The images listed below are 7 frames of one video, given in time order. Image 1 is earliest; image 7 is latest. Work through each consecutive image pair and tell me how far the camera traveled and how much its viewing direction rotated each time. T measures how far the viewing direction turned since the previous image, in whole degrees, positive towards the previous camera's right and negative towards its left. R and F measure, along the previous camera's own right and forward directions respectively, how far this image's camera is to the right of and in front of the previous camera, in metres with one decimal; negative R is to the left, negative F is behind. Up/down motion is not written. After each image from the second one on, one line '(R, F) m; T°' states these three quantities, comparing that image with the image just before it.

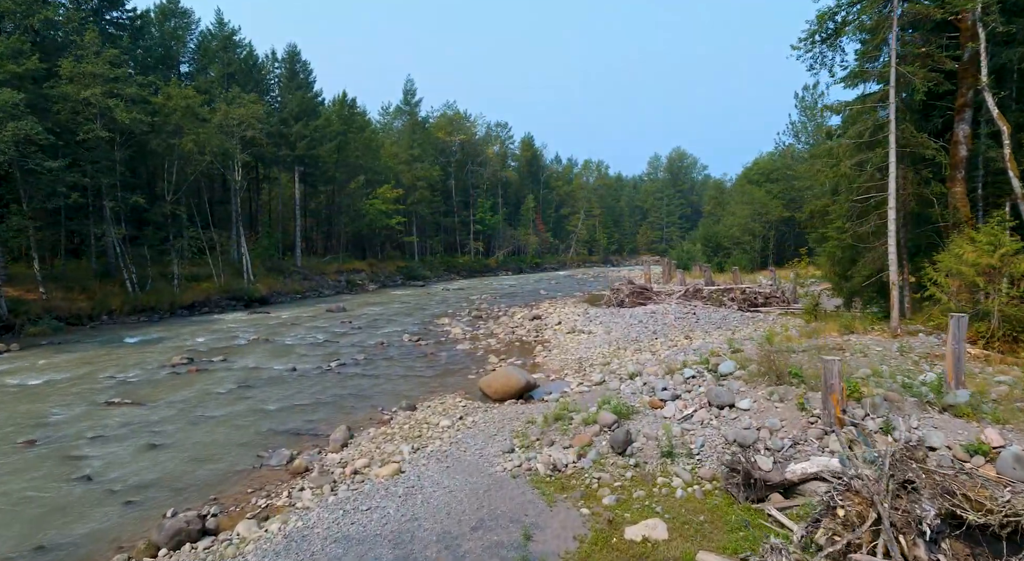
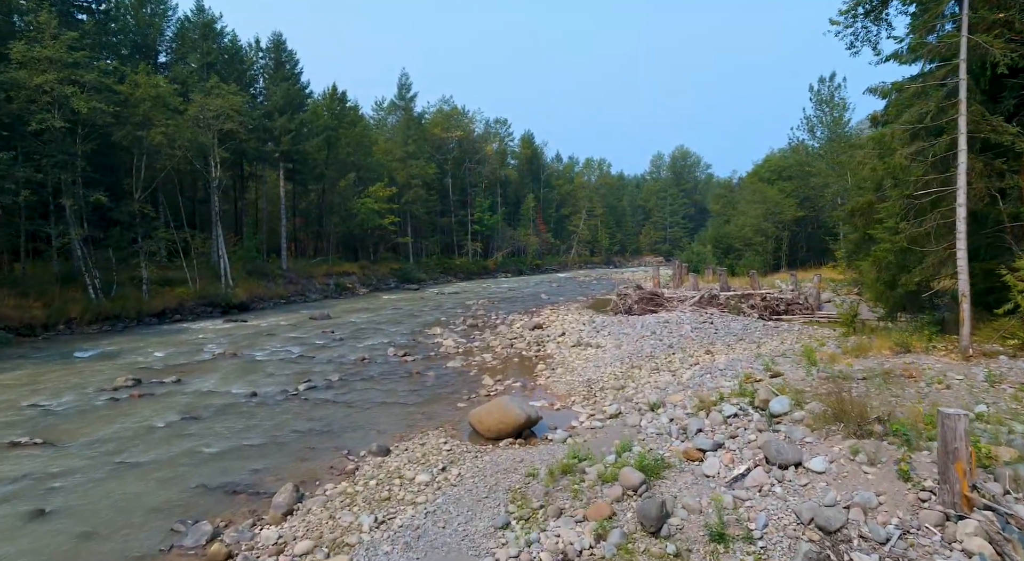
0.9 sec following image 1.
(+0.1, +2.2) m; 0°
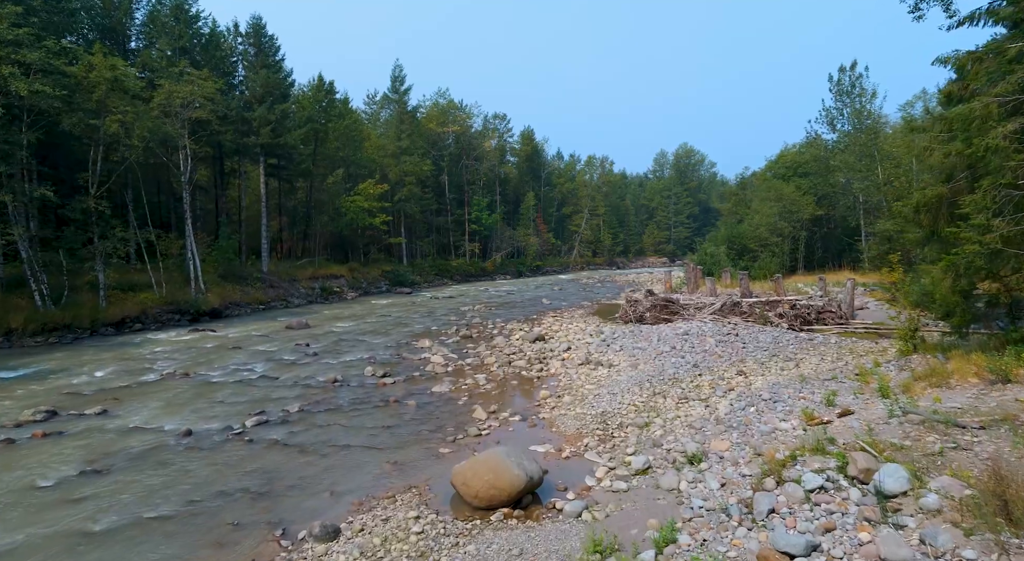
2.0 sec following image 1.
(+0.1, +2.6) m; 0°
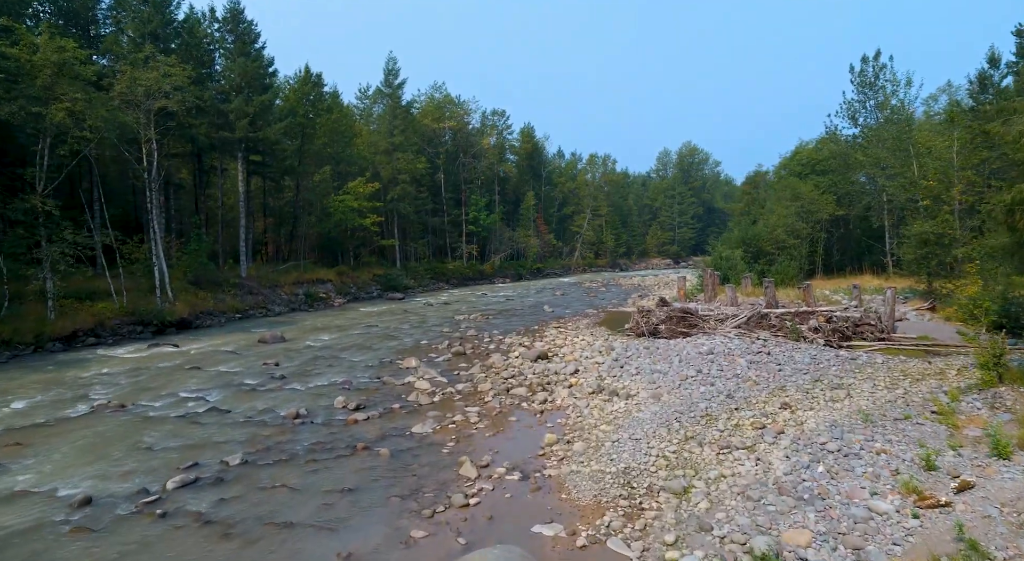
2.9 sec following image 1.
(0.0, +2.5) m; 0°
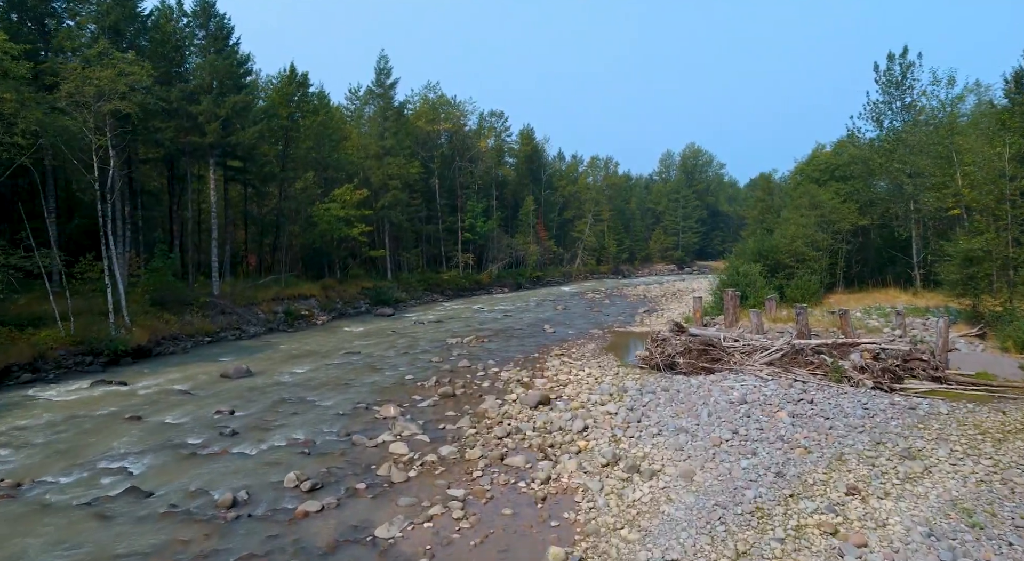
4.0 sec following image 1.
(+0.1, +2.6) m; 0°
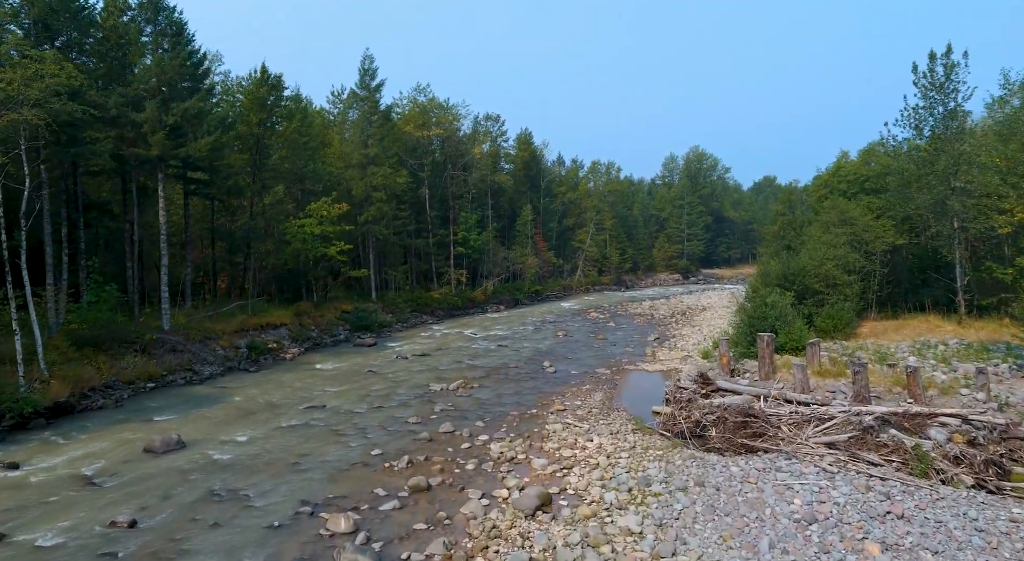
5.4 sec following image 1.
(+0.2, +3.6) m; 0°
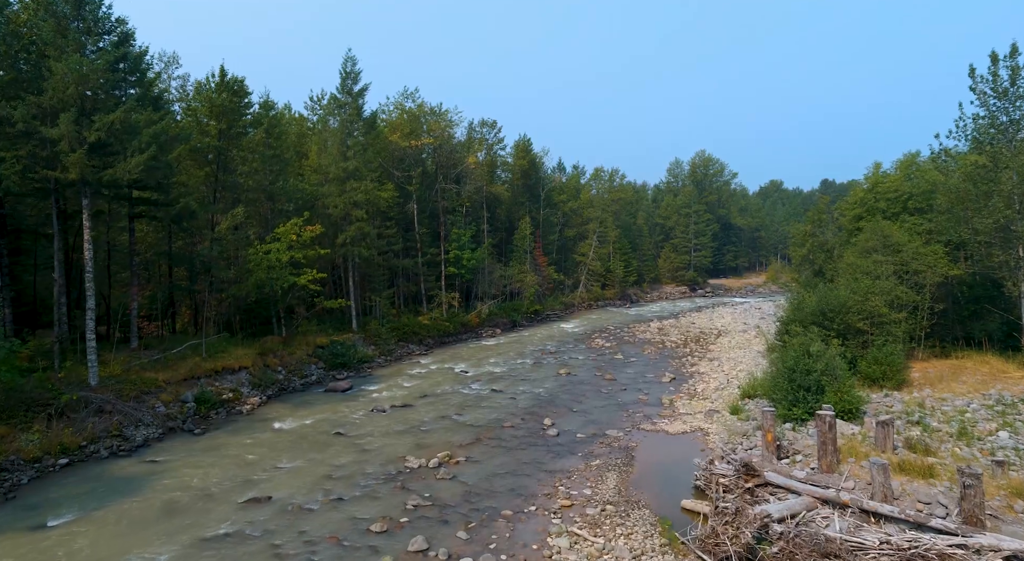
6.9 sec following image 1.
(+0.2, +4.0) m; 0°
